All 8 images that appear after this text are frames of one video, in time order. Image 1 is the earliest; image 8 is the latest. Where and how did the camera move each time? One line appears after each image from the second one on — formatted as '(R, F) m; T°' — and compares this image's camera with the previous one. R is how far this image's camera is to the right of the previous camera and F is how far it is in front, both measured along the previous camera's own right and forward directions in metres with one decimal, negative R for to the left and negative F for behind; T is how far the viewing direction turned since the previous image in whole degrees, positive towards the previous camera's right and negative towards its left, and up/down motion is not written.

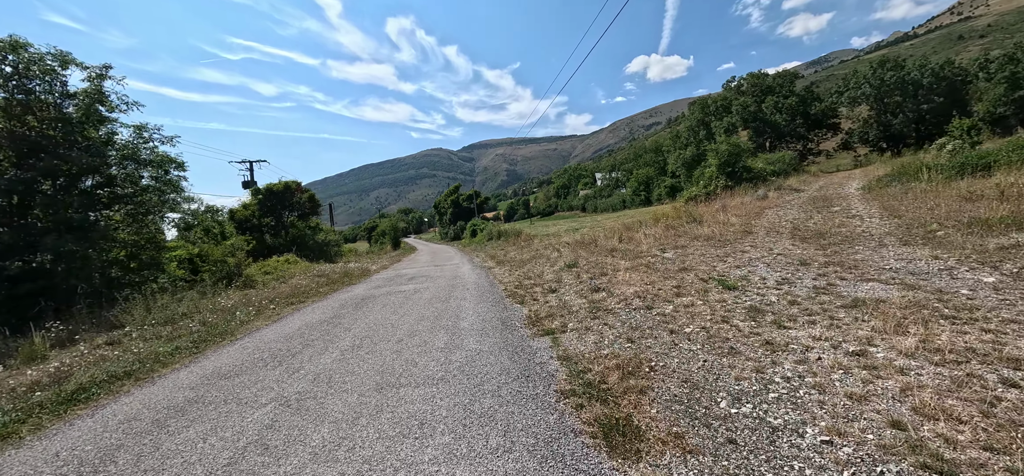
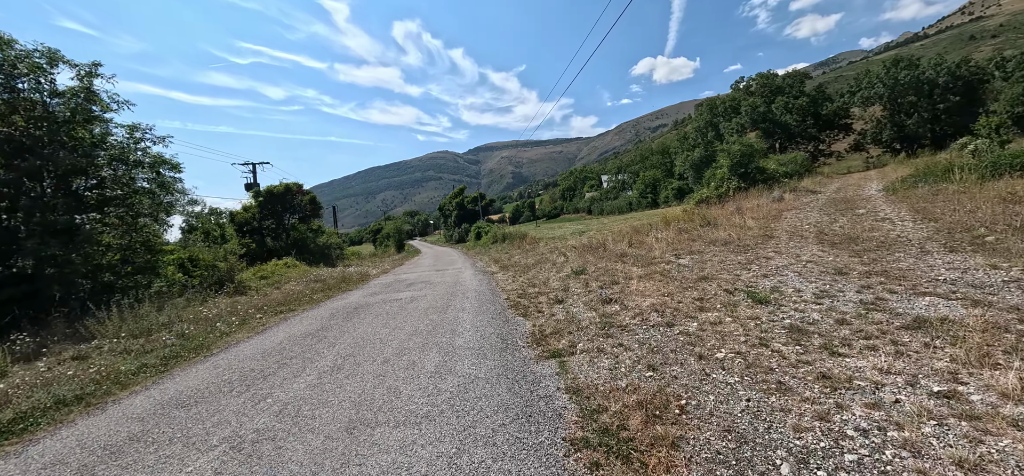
(+0.1, +0.7) m; -1°
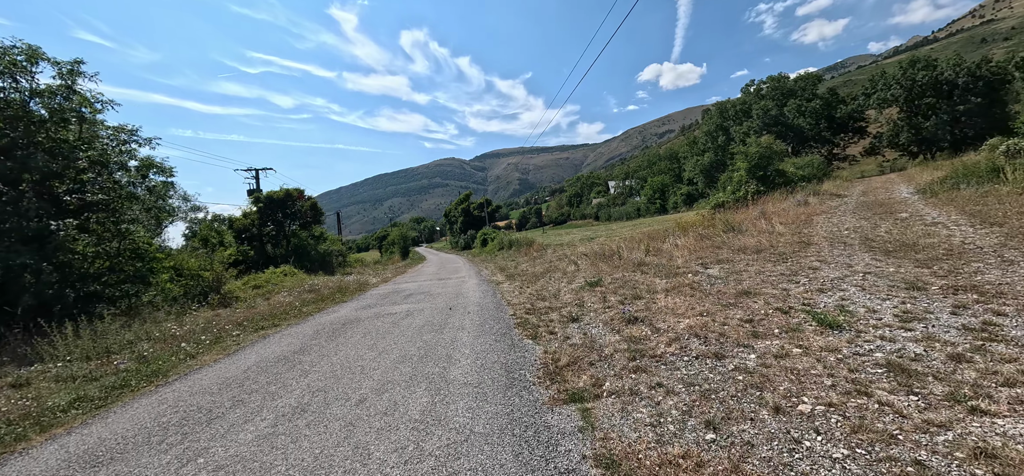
(0.0, +1.0) m; -1°
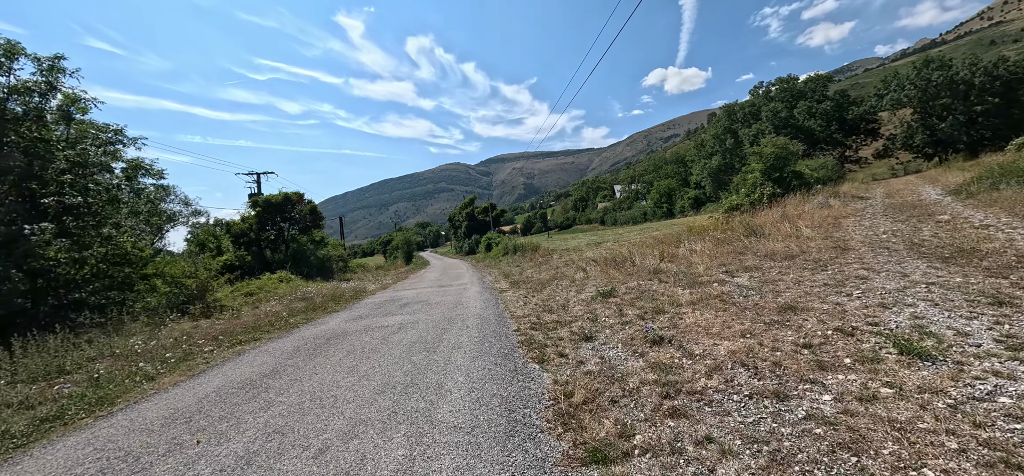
(0.0, +0.8) m; -1°
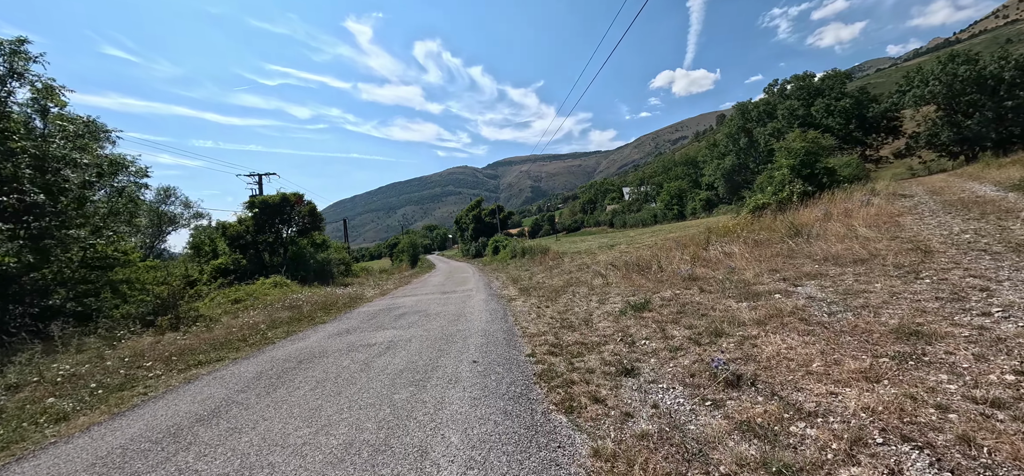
(-0.1, +1.3) m; -1°
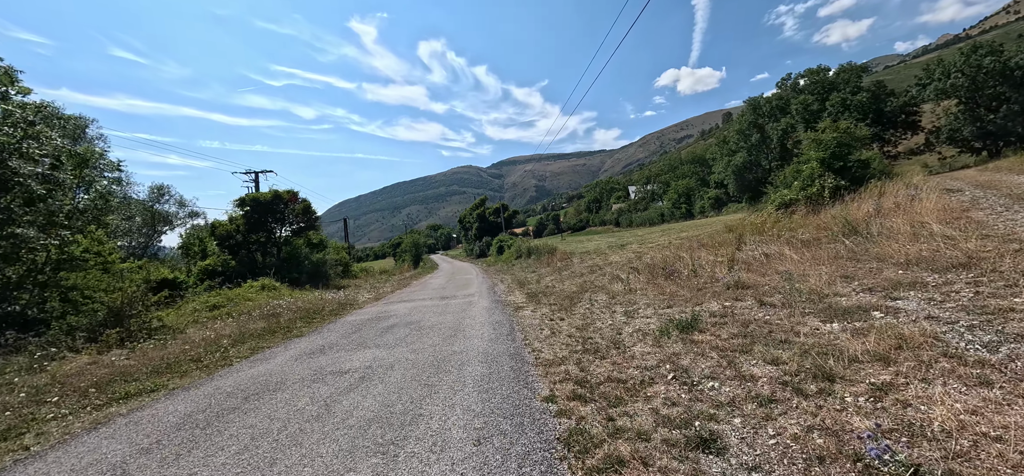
(-0.1, +1.4) m; -1°
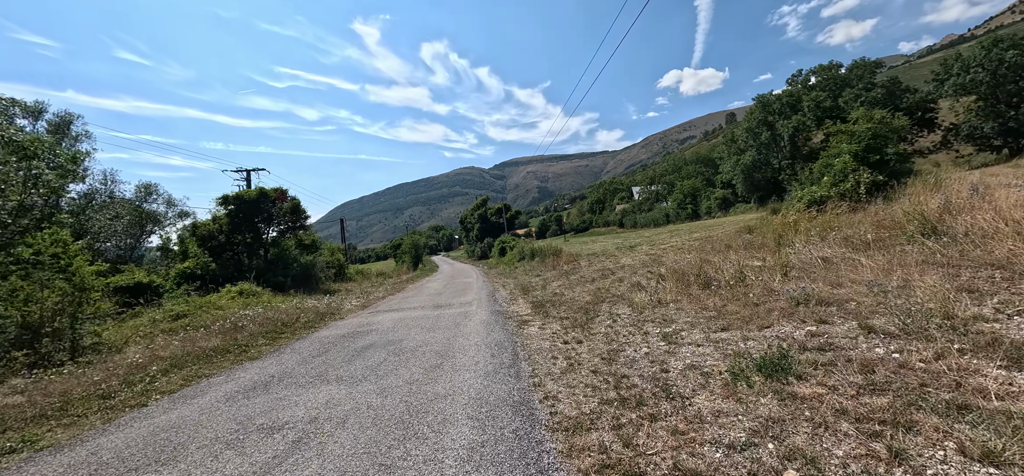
(0.0, +1.5) m; 0°
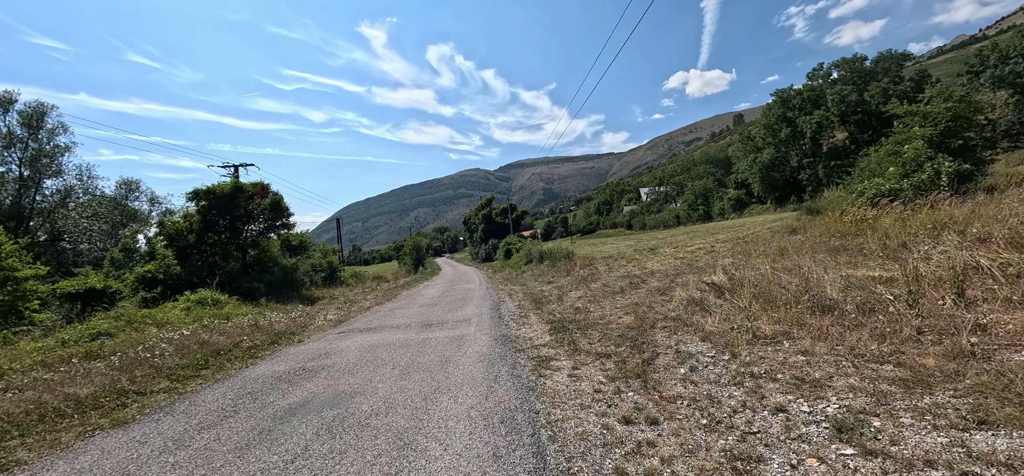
(-0.1, +2.4) m; -1°
